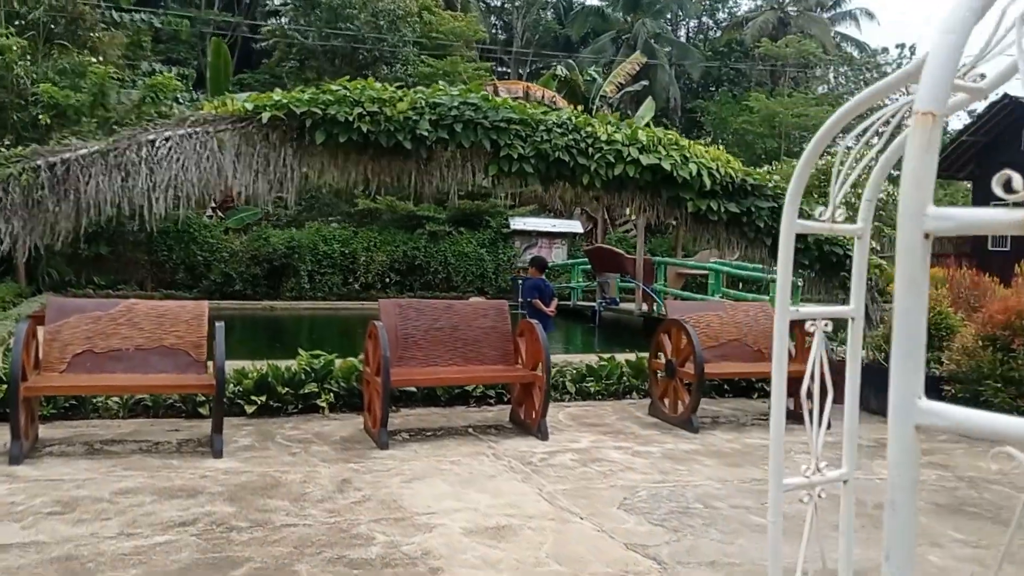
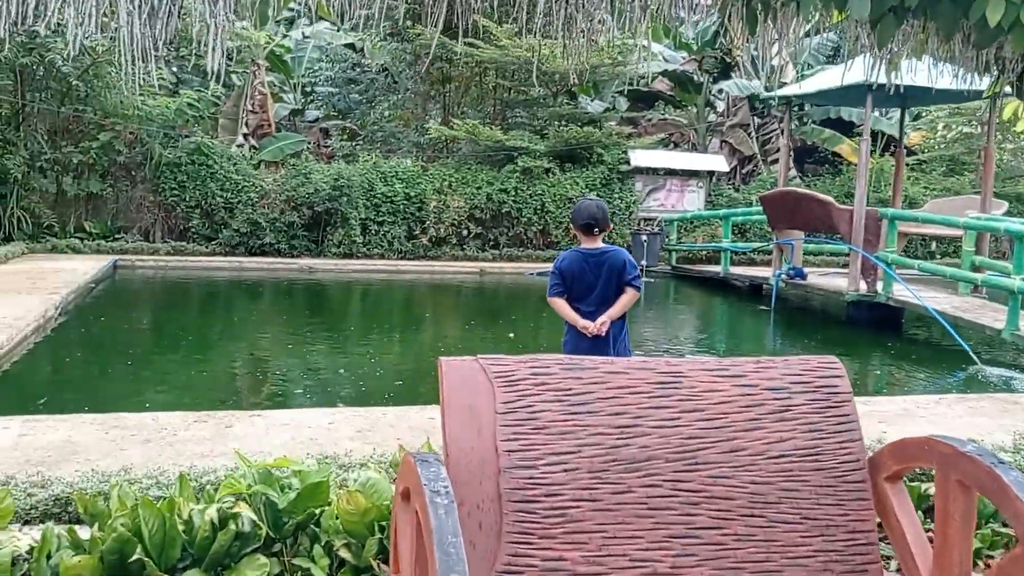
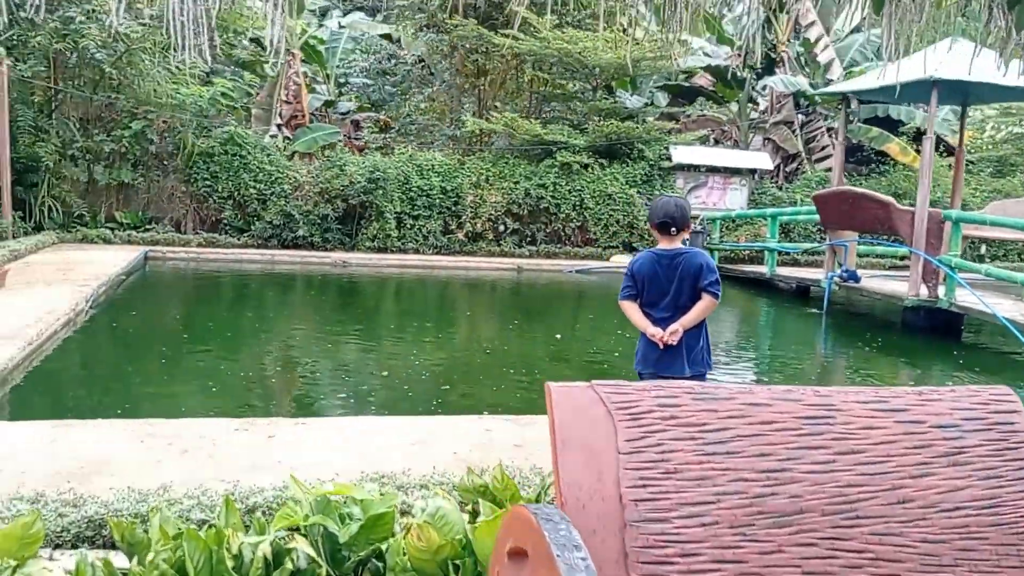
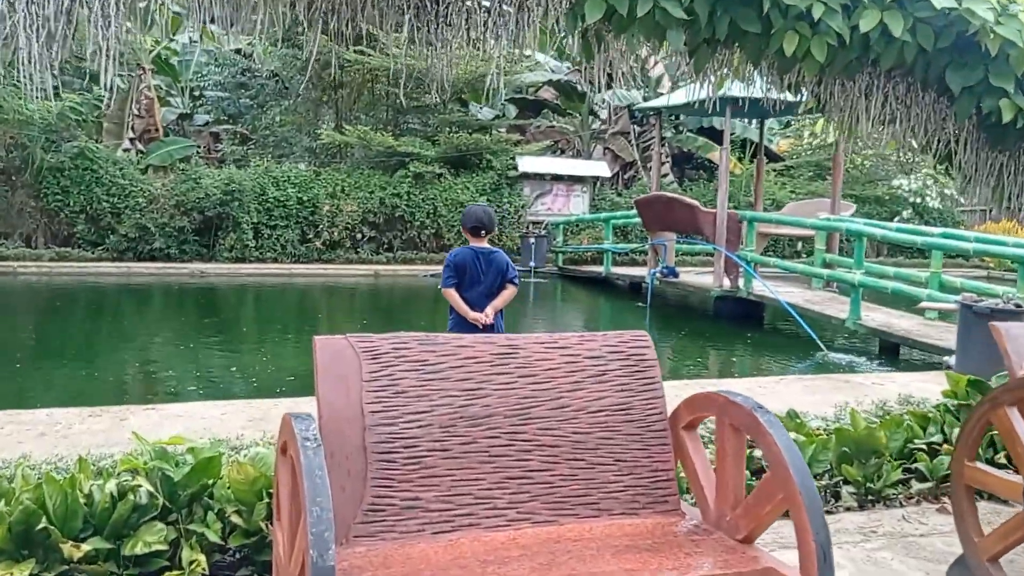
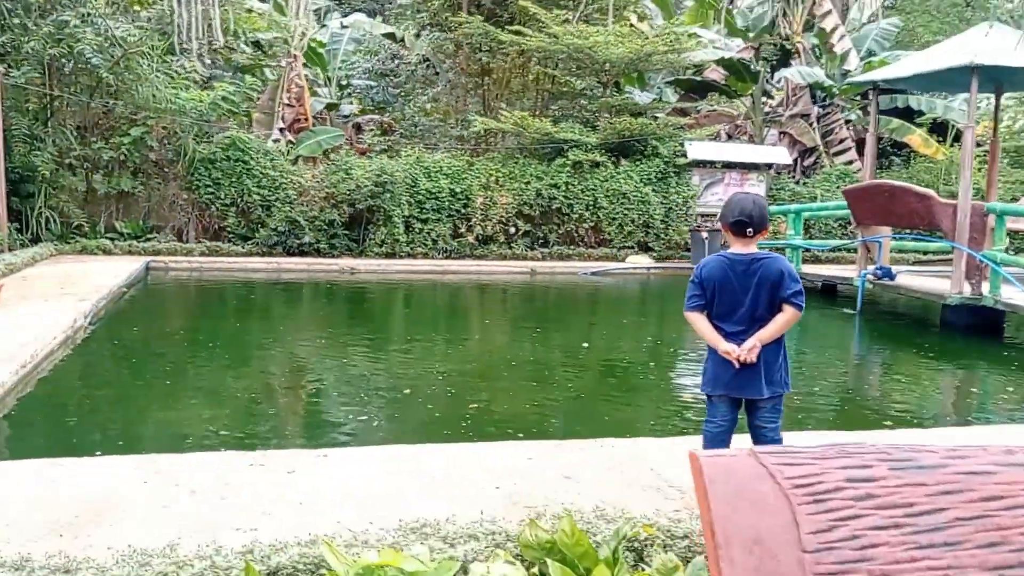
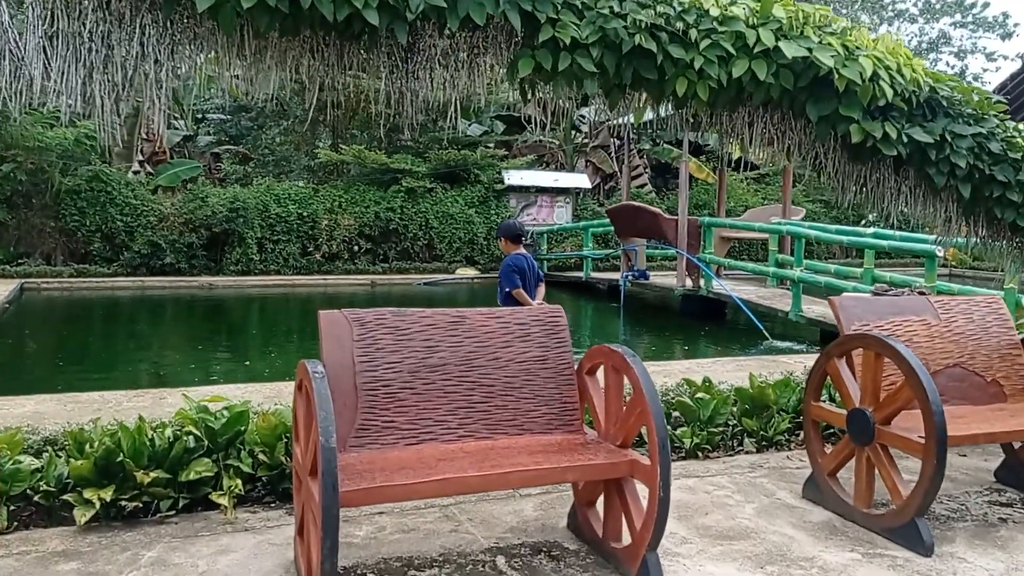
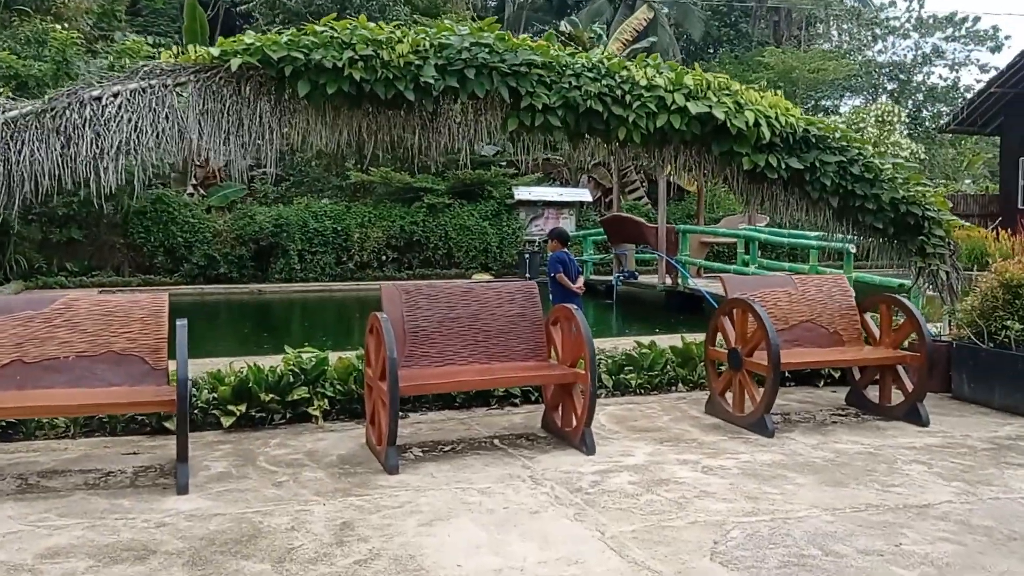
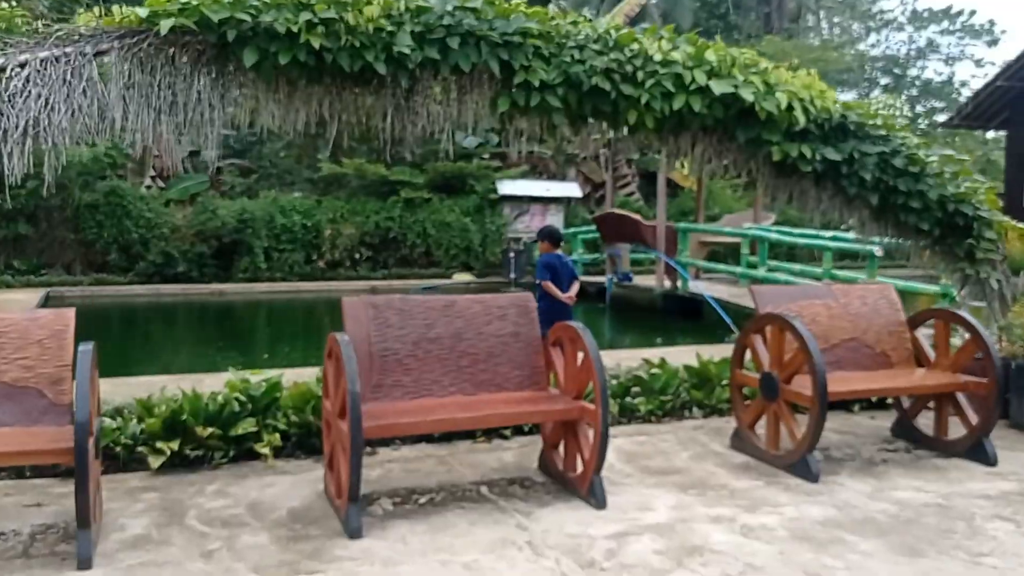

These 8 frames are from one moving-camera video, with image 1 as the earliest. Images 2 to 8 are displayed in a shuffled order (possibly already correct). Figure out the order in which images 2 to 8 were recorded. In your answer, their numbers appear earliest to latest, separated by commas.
7, 8, 6, 4, 2, 3, 5
